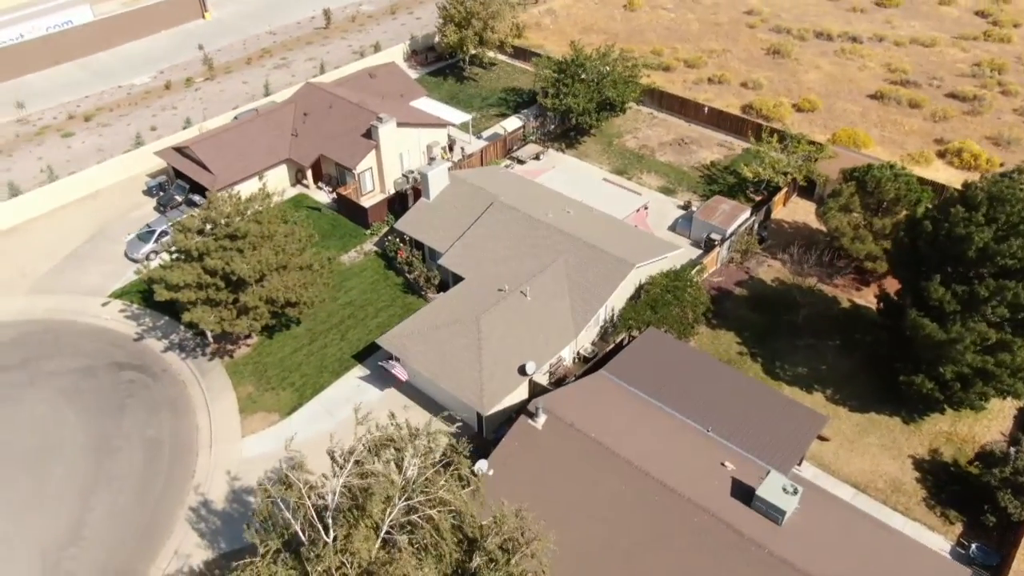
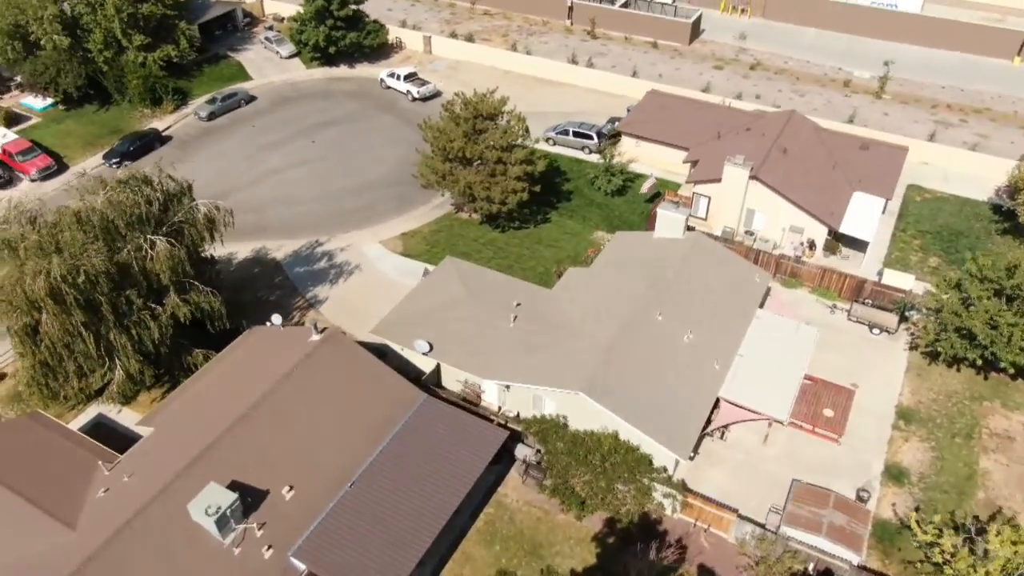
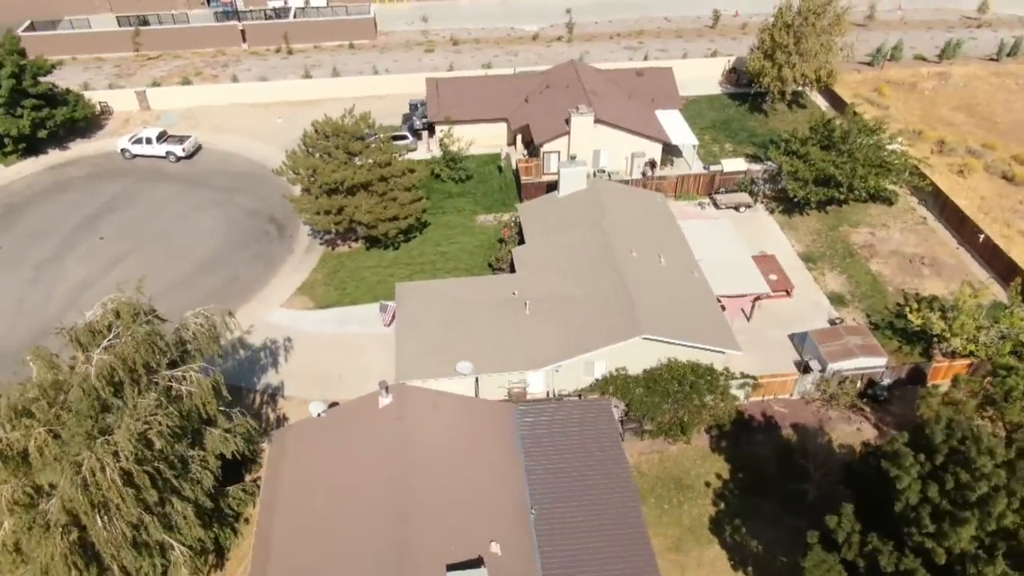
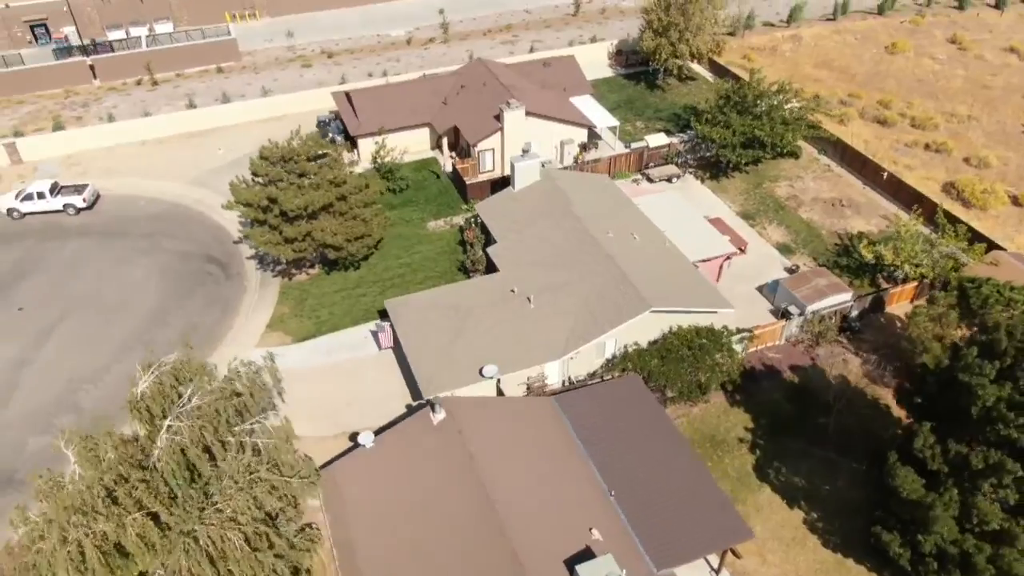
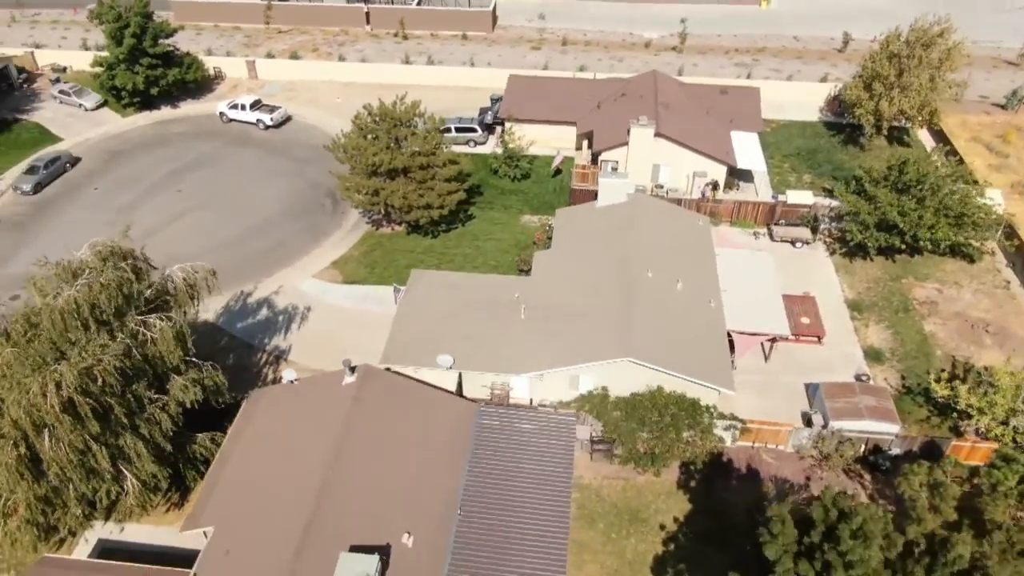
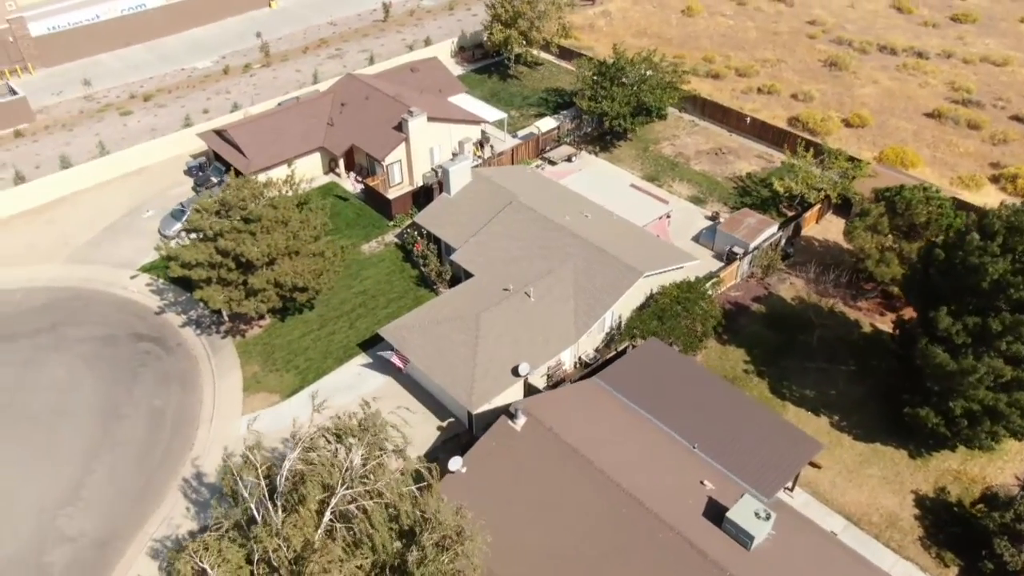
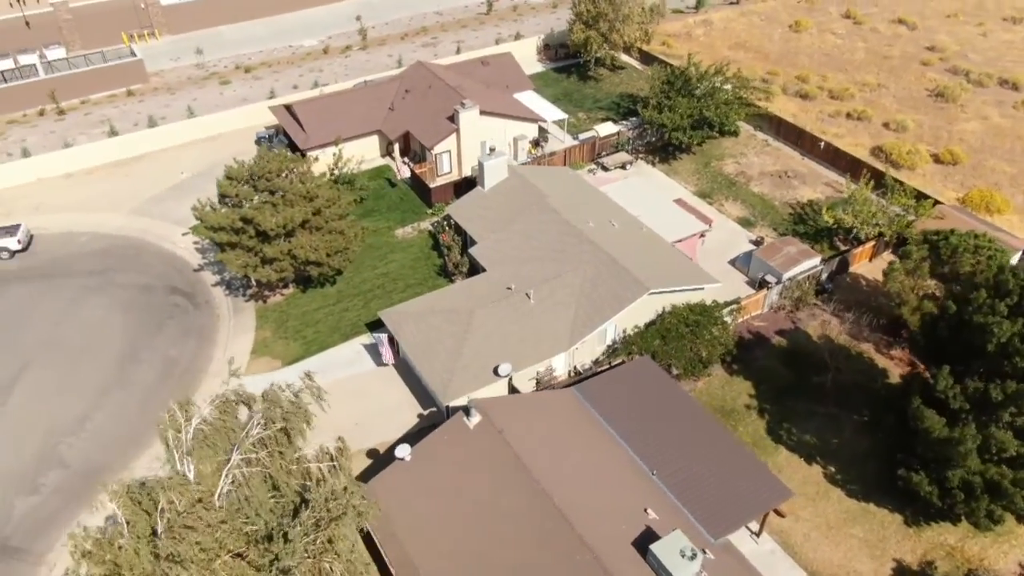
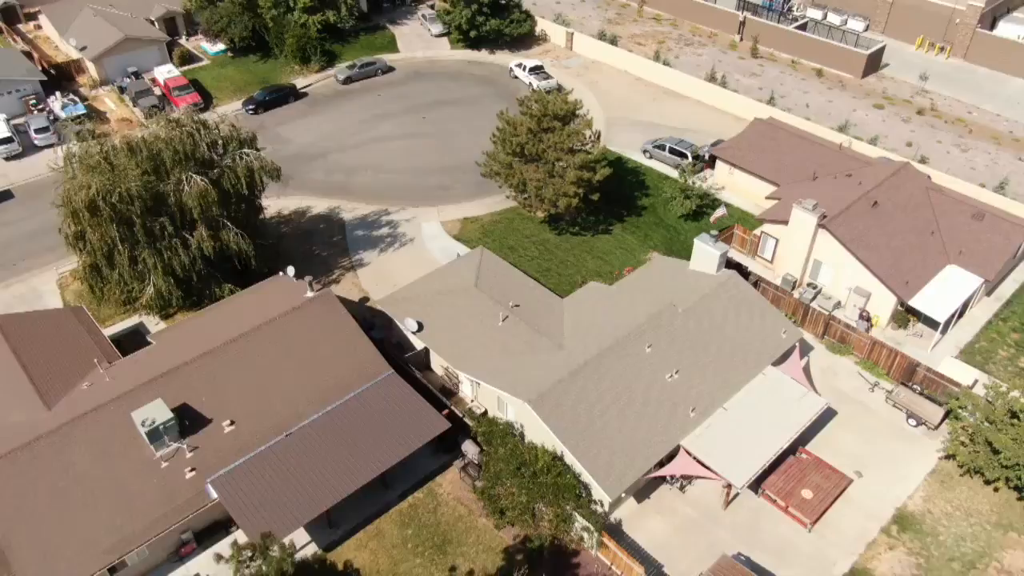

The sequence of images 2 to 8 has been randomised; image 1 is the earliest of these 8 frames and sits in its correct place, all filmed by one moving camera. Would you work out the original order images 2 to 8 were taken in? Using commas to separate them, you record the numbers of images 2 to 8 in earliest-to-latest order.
6, 7, 4, 3, 5, 2, 8
